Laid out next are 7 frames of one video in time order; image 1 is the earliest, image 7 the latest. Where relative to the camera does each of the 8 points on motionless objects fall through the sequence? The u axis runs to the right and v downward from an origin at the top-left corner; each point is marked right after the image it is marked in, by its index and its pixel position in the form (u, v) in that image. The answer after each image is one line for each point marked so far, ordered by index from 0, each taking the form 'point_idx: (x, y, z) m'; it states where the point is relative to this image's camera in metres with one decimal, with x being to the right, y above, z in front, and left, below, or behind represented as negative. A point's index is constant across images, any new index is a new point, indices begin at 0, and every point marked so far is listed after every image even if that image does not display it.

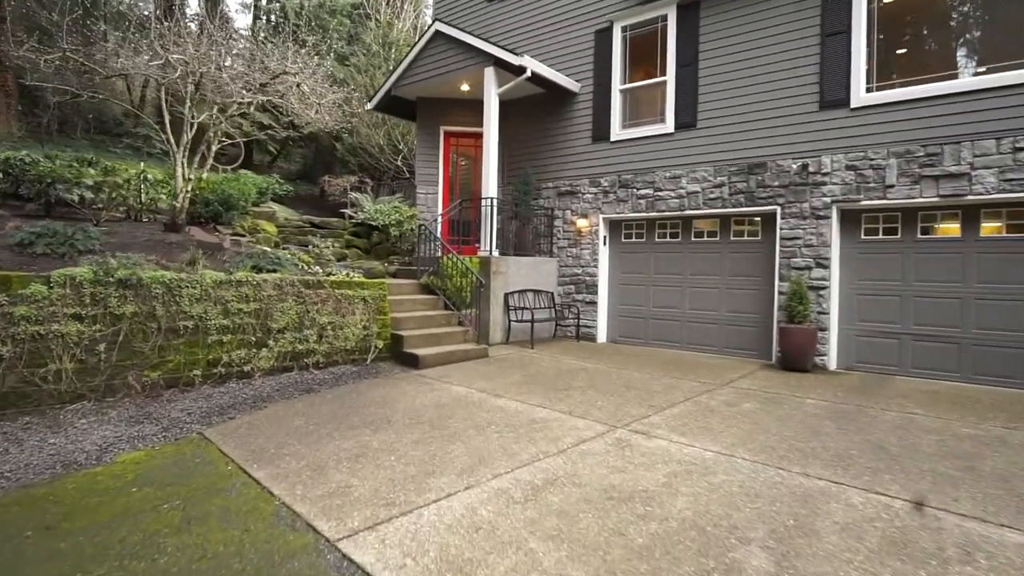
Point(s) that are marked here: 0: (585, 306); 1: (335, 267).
0: (+1.1, -0.3, +8.3) m
1: (-2.1, +0.2, +6.7) m
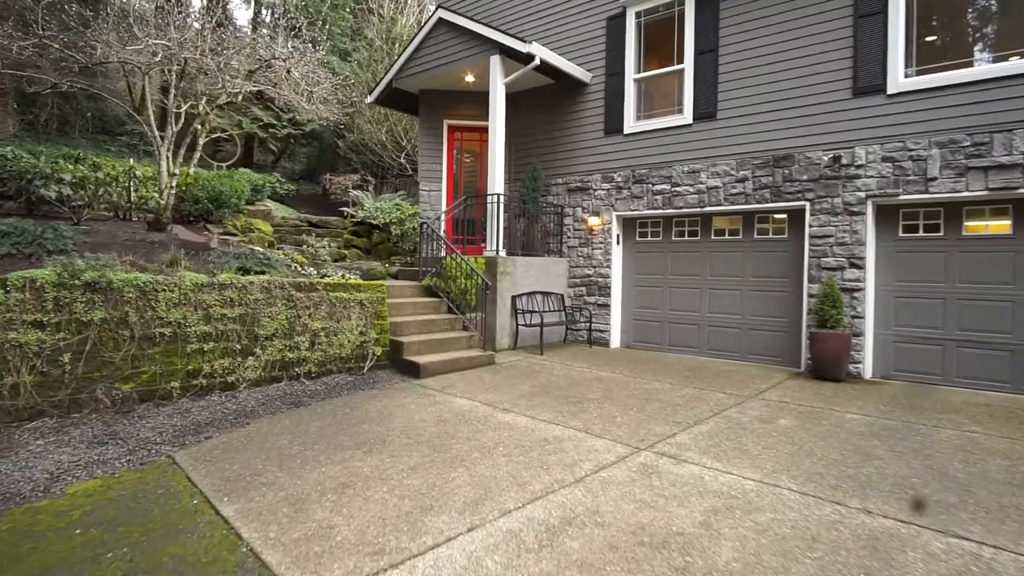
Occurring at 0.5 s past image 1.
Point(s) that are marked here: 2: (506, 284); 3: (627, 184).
0: (+1.2, -0.3, +7.9) m
1: (-2.0, +0.2, +6.3) m
2: (-0.1, +0.1, +7.1) m
3: (+1.5, +1.4, +7.6) m
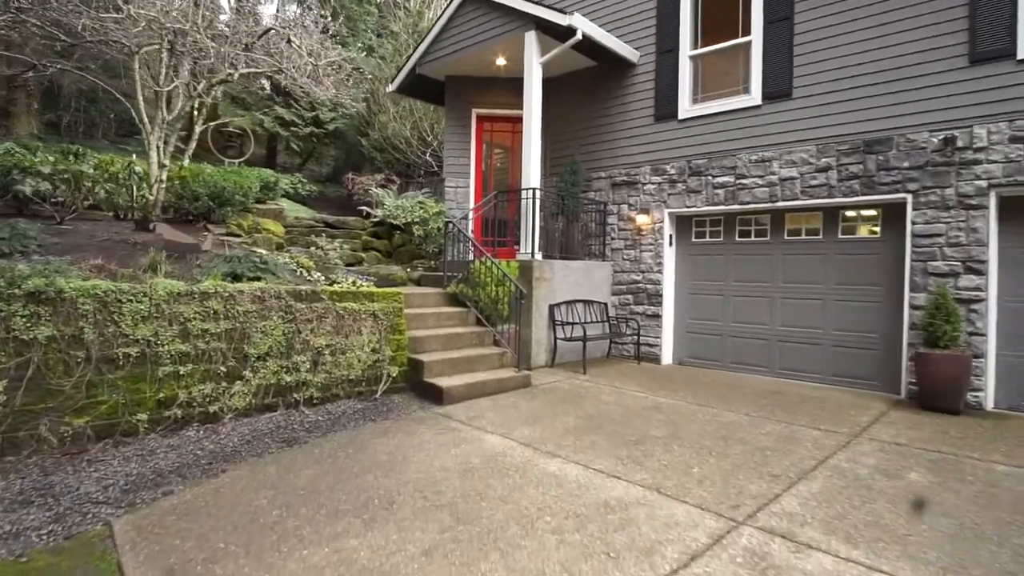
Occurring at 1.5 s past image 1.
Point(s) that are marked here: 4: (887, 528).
0: (+1.6, -0.4, +6.9) m
1: (-1.6, +0.1, +5.5) m
2: (+0.3, 0.0, +6.1) m
3: (+2.0, +1.3, +6.6) m
4: (+1.7, -1.1, +2.6) m
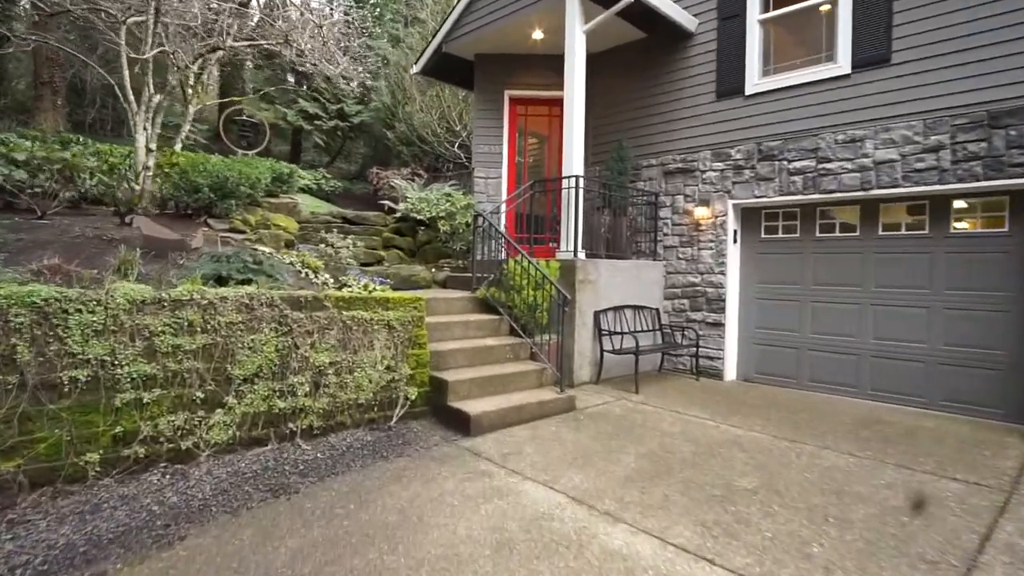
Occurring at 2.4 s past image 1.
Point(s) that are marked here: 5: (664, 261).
0: (+2.0, -0.4, +5.9) m
1: (-1.3, +0.1, +4.7) m
2: (+0.7, -0.1, +5.3) m
3: (+2.3, +1.2, +5.6) m
4: (+1.9, -1.1, +1.7) m
5: (+1.7, +0.3, +6.3) m
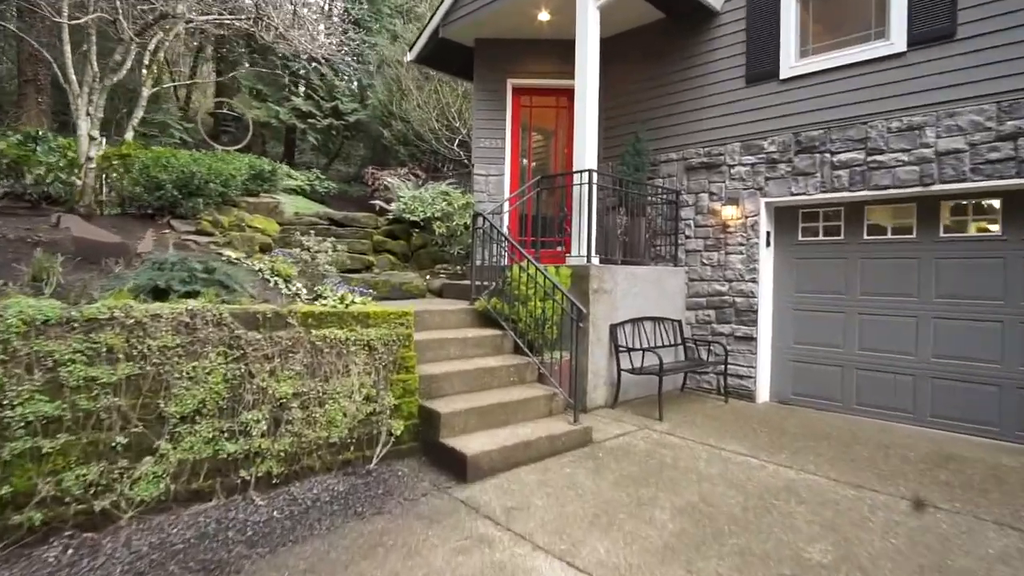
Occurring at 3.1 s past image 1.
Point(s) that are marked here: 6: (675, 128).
0: (+2.1, -0.5, +5.3) m
1: (-1.3, 0.0, +4.0) m
2: (+0.7, -0.2, +4.6) m
3: (+2.4, +1.2, +5.0) m
4: (+1.9, -1.2, +1.0) m
5: (+1.7, +0.2, +5.6) m
6: (+1.7, +1.6, +5.8) m
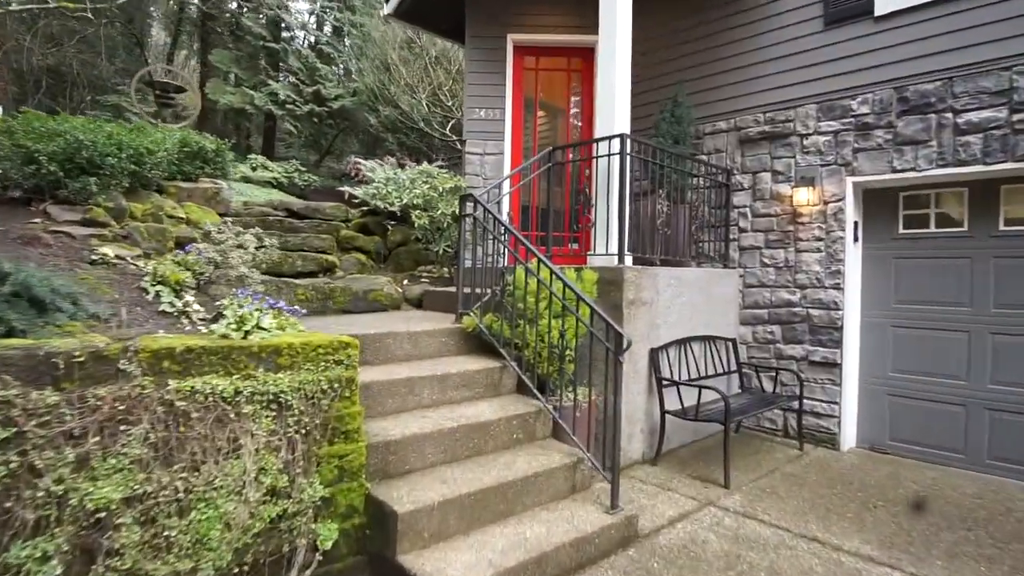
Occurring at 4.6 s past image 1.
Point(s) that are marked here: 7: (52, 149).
0: (+2.1, -0.6, +4.0) m
1: (-1.2, 0.0, +2.7) m
2: (+0.7, -0.2, +3.3) m
3: (+2.4, +1.1, +3.7) m
4: (+1.9, -1.2, -0.3) m
5: (+1.7, +0.1, +4.3) m
6: (+1.7, +1.6, +4.5) m
7: (-2.9, +0.9, +3.8) m
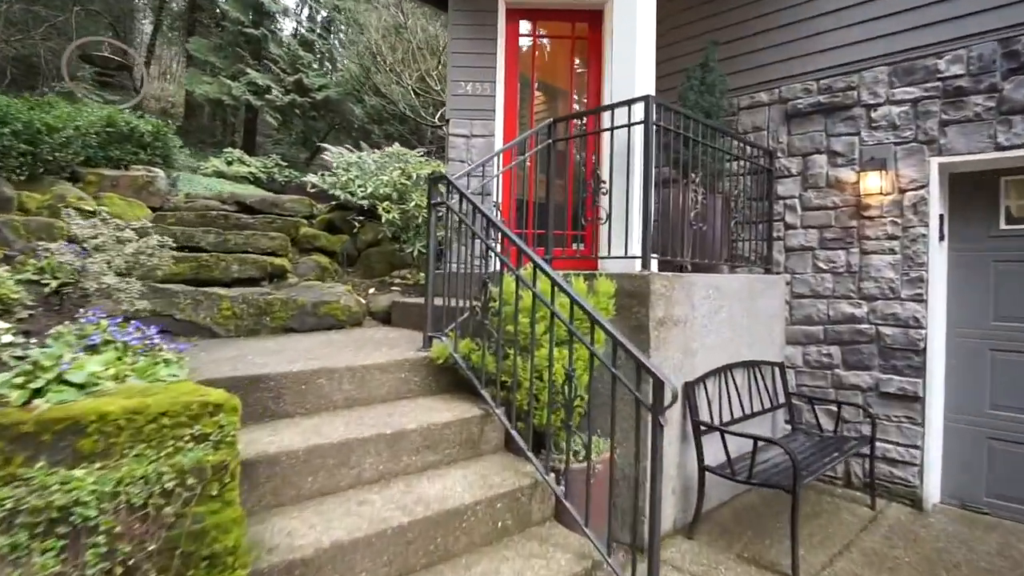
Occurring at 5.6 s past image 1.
0: (+2.0, -0.6, +3.1) m
1: (-1.3, -0.1, +1.9) m
2: (+0.7, -0.3, +2.4) m
3: (+2.3, +1.0, +2.8) m
4: (+1.9, -1.3, -1.1) m
5: (+1.7, +0.1, +3.5) m
6: (+1.6, +1.5, +3.6) m
7: (-3.0, +0.8, +2.9) m
